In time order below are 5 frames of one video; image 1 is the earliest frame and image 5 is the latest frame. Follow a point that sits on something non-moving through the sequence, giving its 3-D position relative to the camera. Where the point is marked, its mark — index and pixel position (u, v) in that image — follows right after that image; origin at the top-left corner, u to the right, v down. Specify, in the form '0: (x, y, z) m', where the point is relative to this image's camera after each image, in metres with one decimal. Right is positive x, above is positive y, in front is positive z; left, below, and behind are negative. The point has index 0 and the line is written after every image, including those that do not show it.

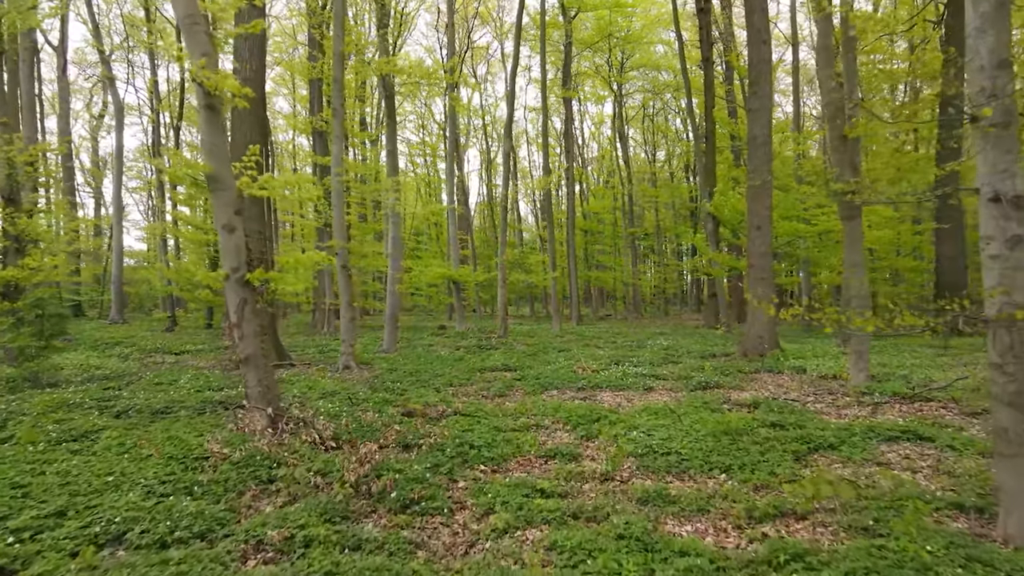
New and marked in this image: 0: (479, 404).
0: (-0.4, -1.5, +7.0) m
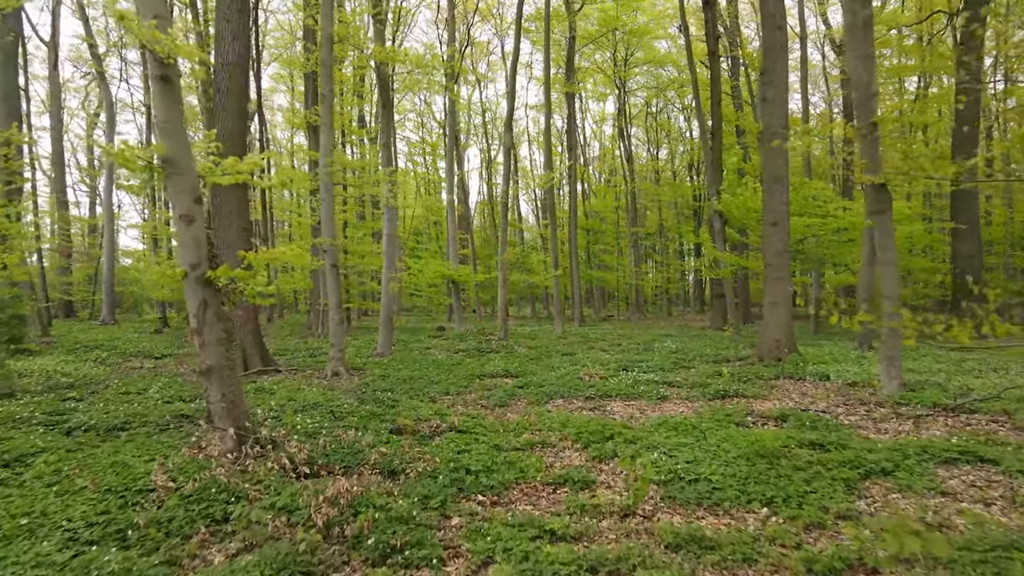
0: (-0.4, -1.5, +6.3) m
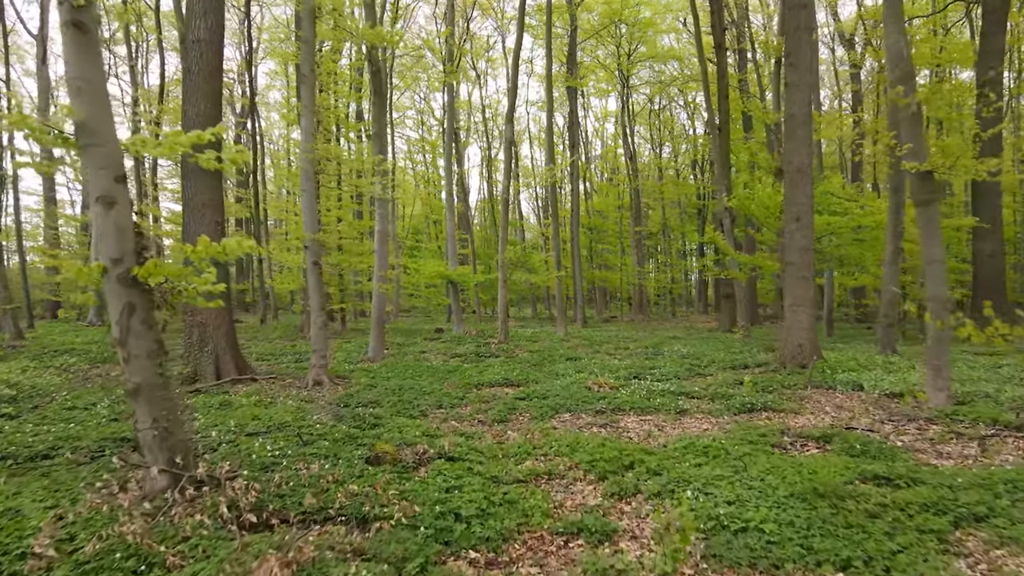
0: (-0.4, -1.5, +5.5) m
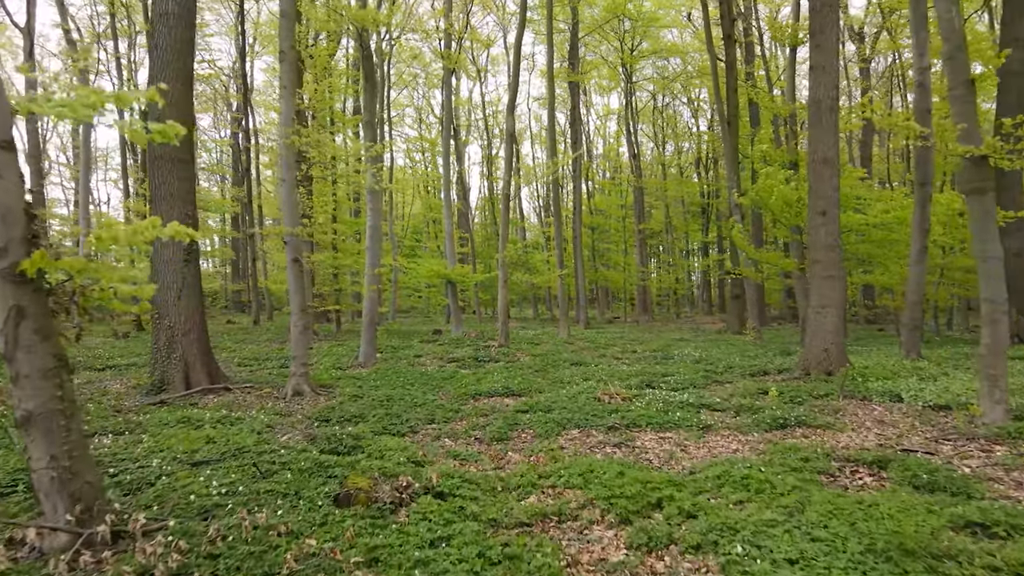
0: (-0.4, -1.5, +4.6) m
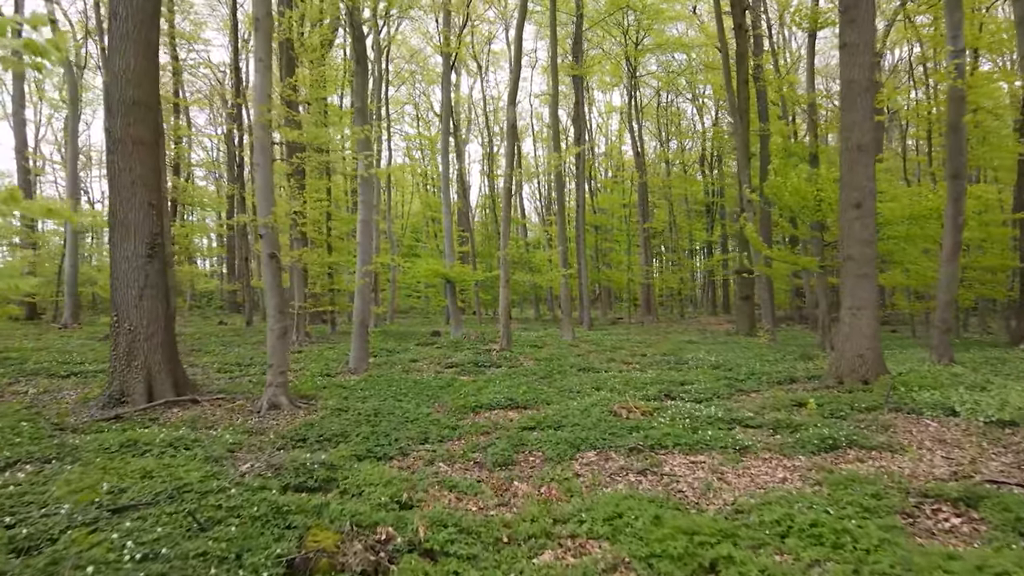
0: (-0.3, -1.5, +3.8) m
